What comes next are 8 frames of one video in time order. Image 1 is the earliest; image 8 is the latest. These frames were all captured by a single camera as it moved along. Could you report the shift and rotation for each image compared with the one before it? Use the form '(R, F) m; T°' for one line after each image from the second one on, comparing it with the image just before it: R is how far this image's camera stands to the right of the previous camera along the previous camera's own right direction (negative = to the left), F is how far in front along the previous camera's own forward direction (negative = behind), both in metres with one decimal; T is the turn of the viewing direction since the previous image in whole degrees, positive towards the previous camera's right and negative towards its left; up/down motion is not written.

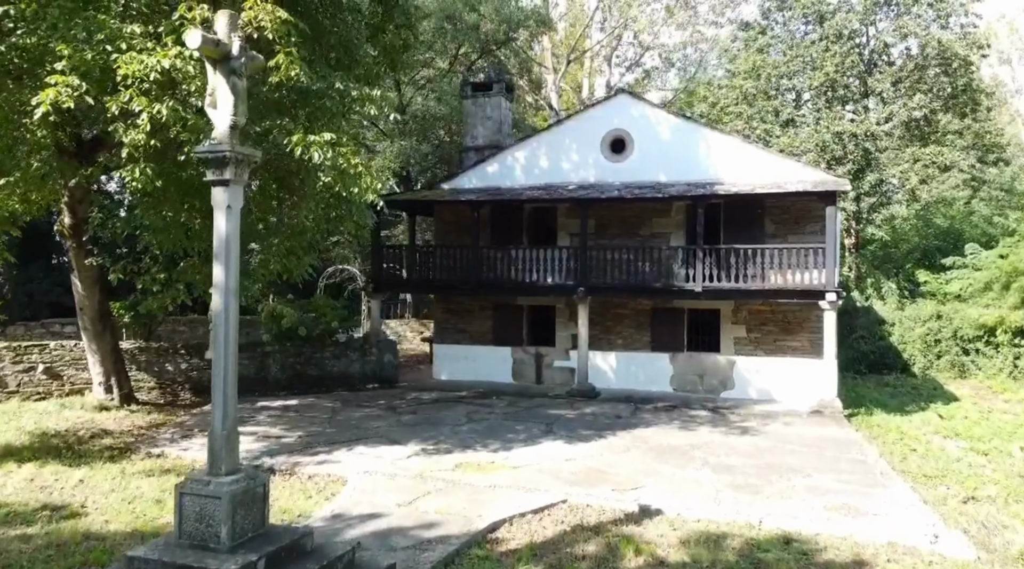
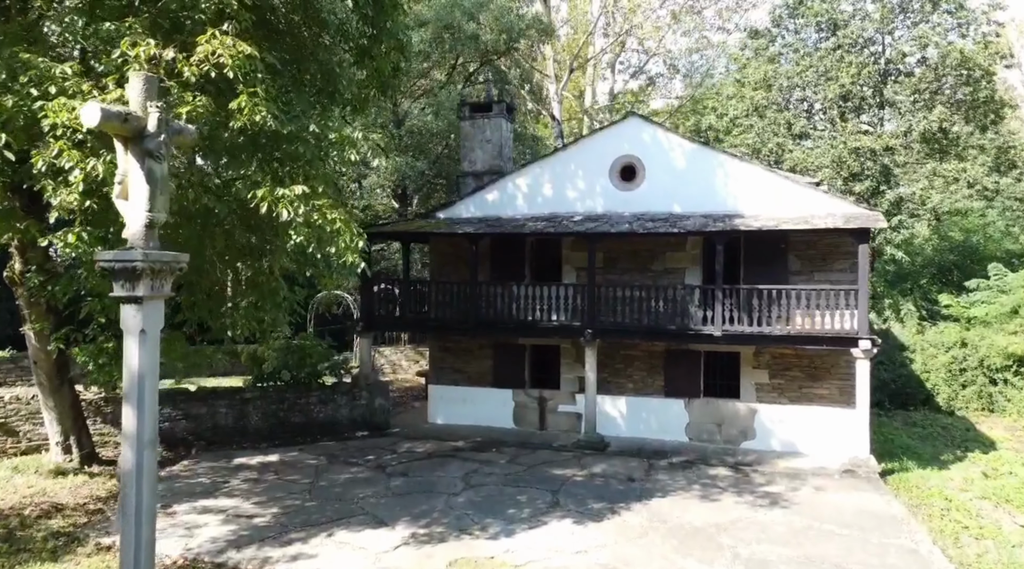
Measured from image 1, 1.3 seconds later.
(0.0, +1.5) m; 0°
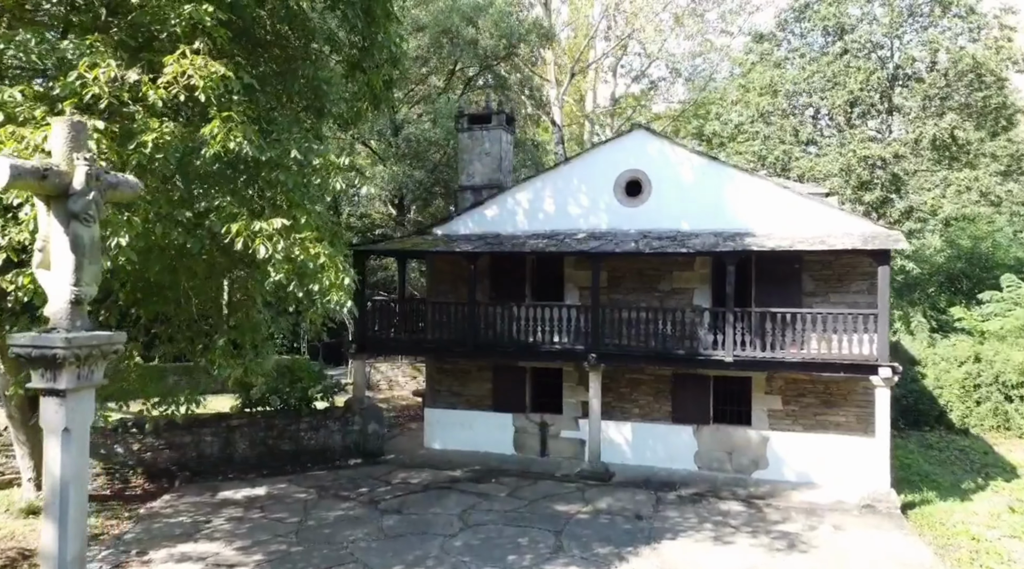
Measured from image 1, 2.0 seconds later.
(0.0, +0.8) m; 0°
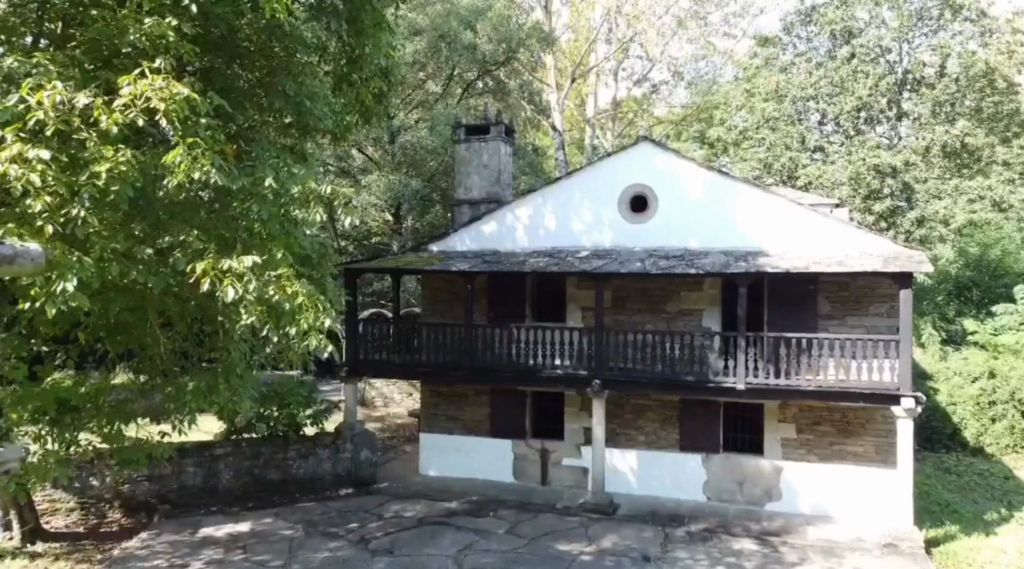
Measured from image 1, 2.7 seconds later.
(0.0, +0.9) m; 0°
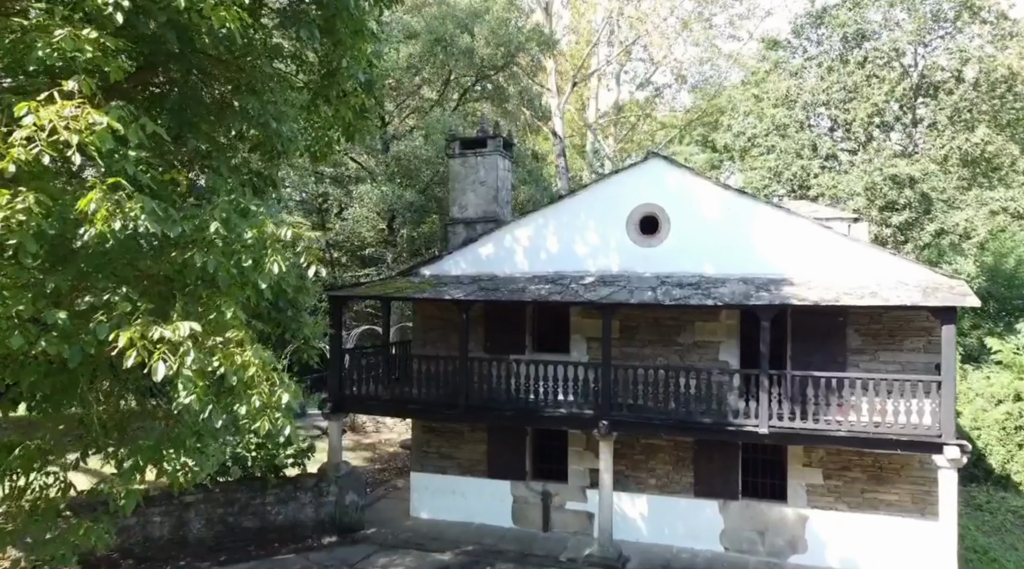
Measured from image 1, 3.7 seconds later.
(0.0, +1.4) m; 0°
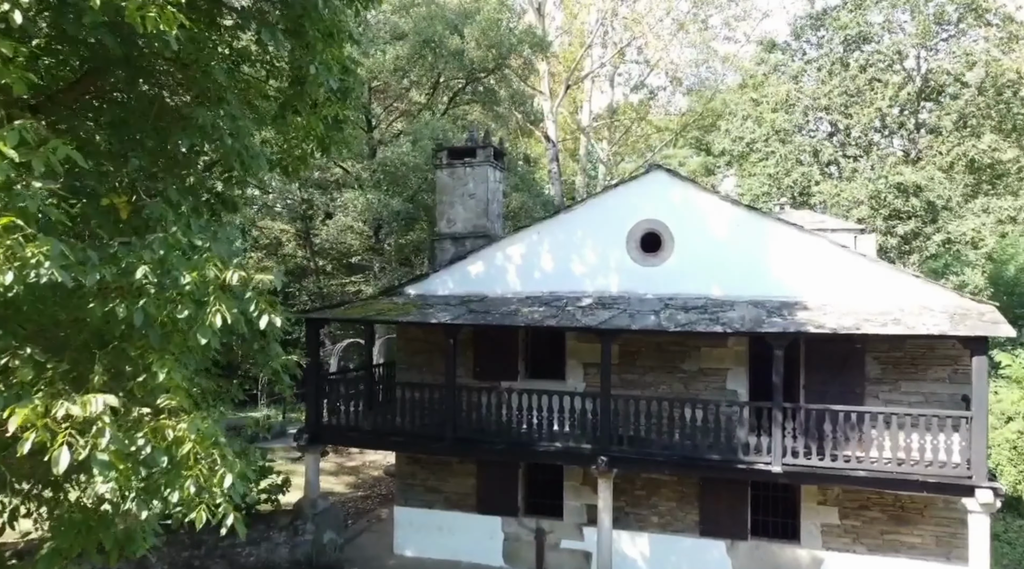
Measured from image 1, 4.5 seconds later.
(0.0, +1.1) m; +1°
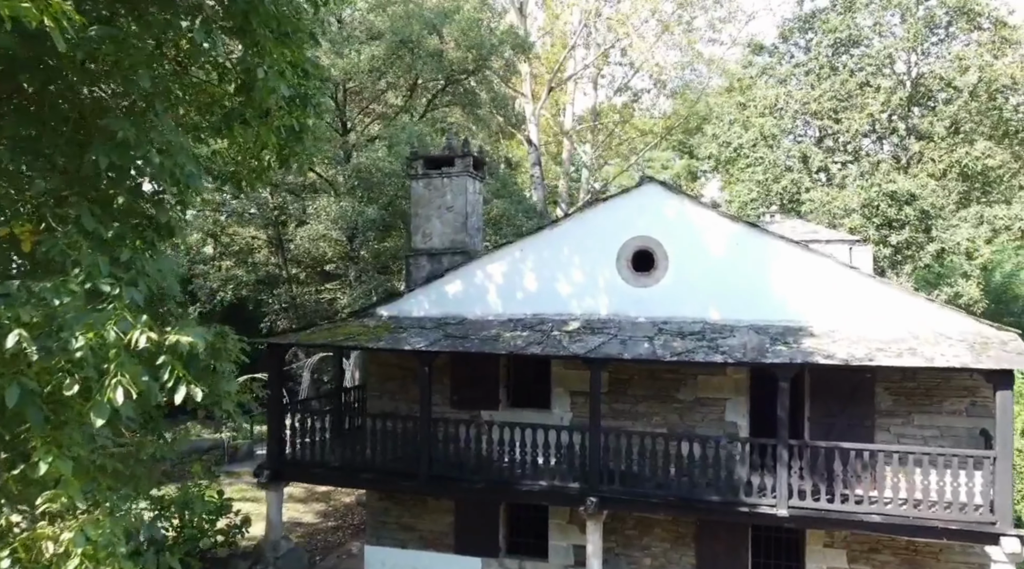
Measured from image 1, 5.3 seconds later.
(0.0, +1.1) m; +1°
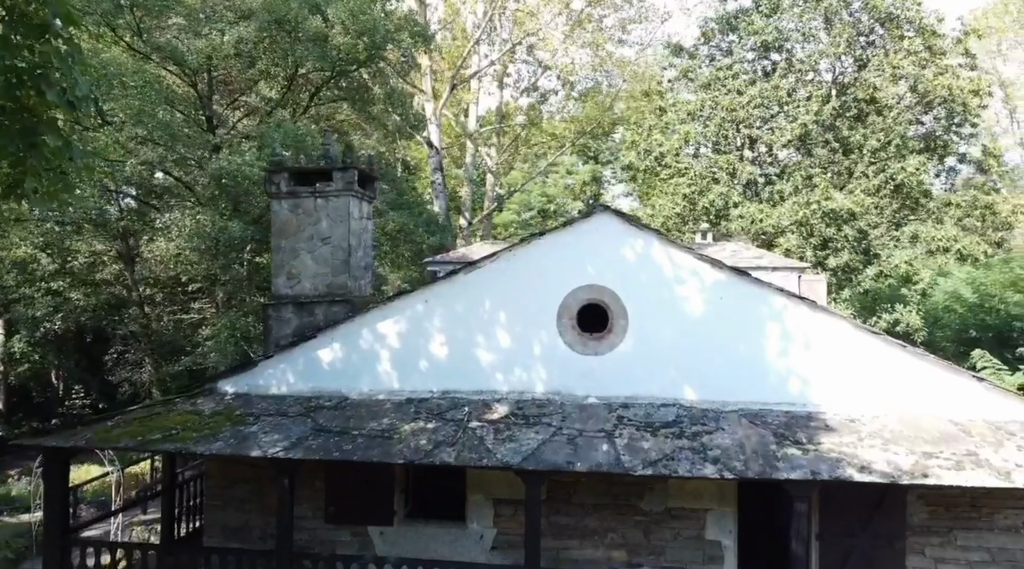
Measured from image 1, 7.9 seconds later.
(-0.1, +3.7) m; +7°
